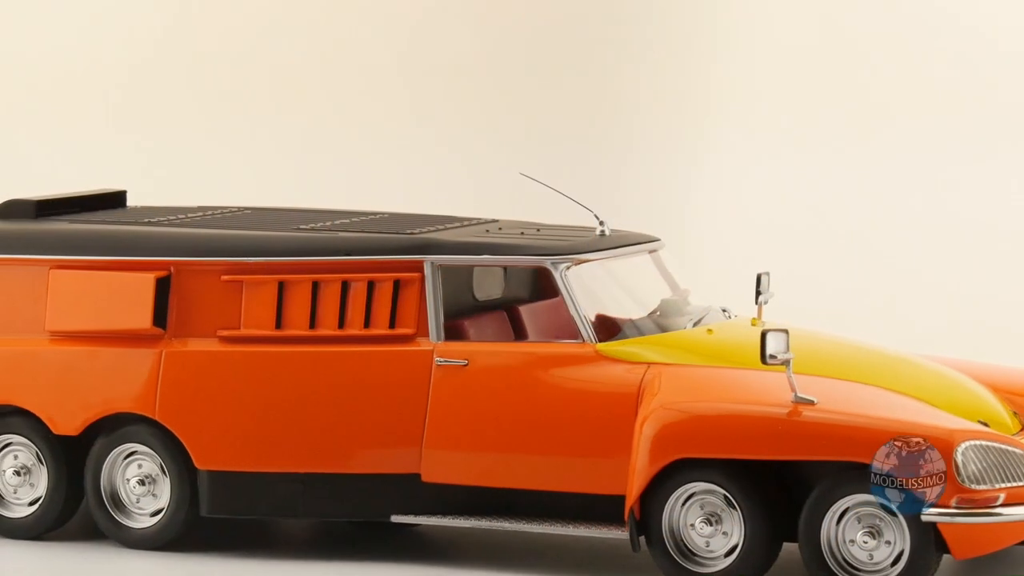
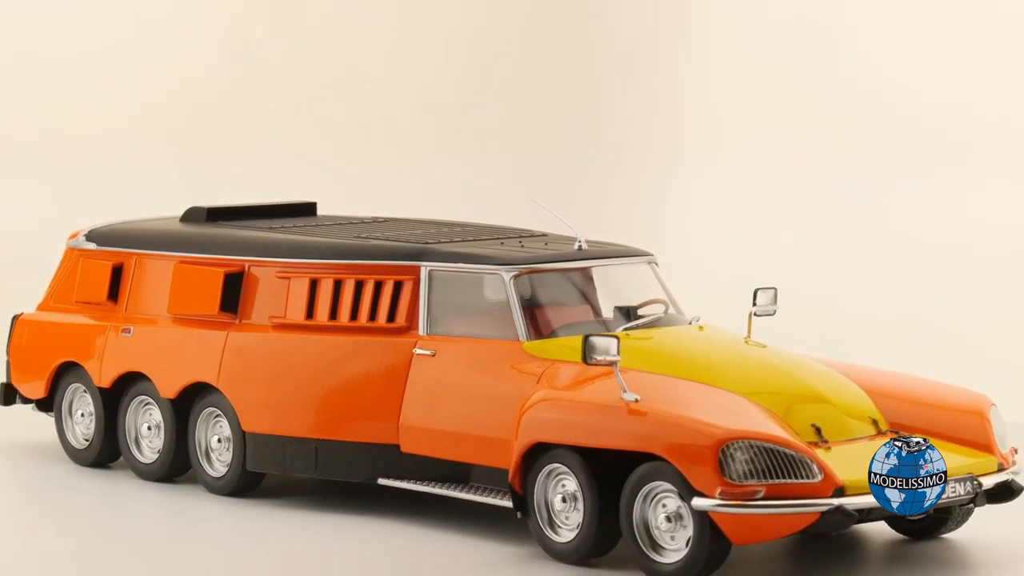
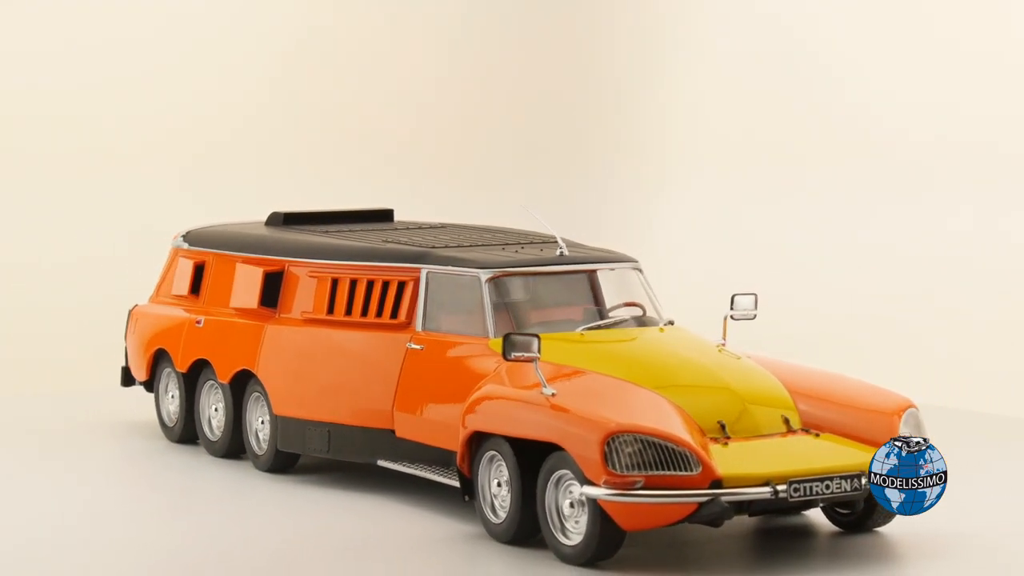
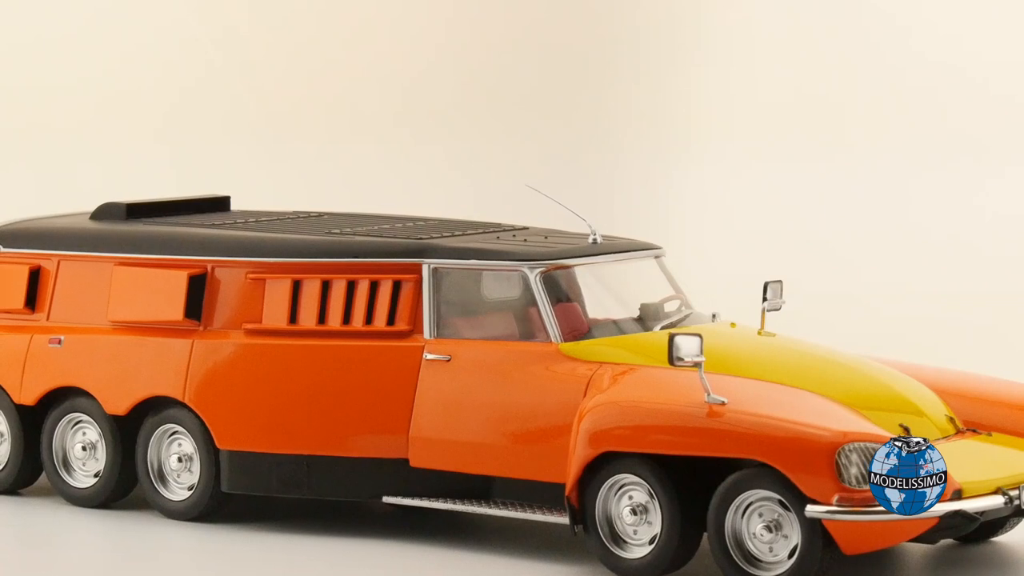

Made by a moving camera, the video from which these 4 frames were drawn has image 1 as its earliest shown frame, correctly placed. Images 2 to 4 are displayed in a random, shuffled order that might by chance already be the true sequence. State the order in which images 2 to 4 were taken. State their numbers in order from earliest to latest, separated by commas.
4, 2, 3
